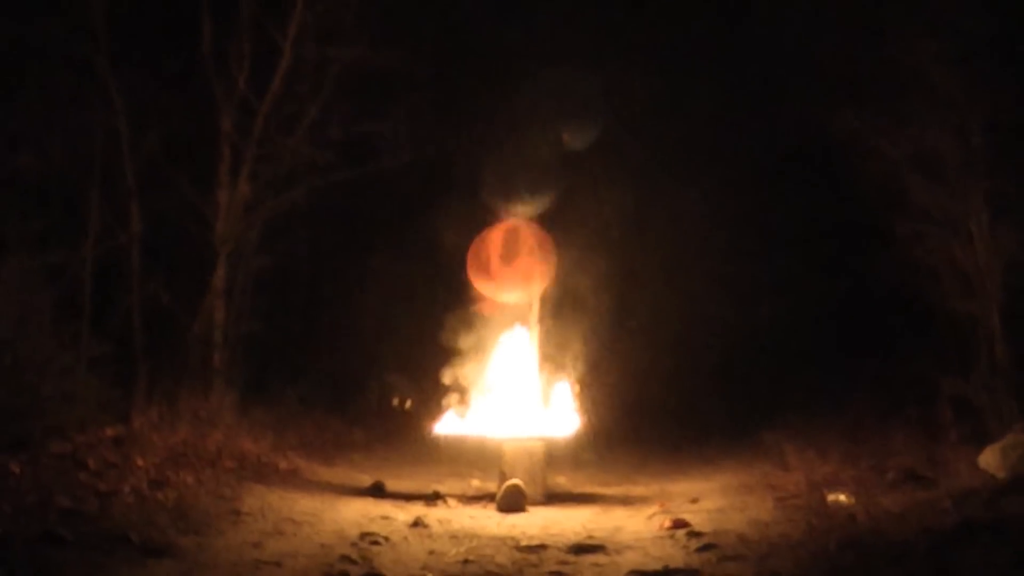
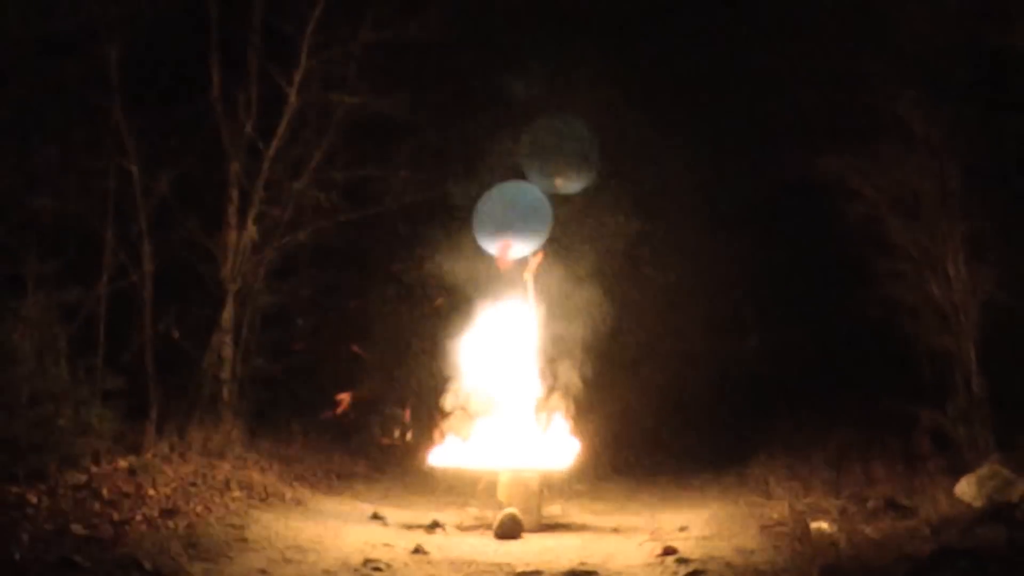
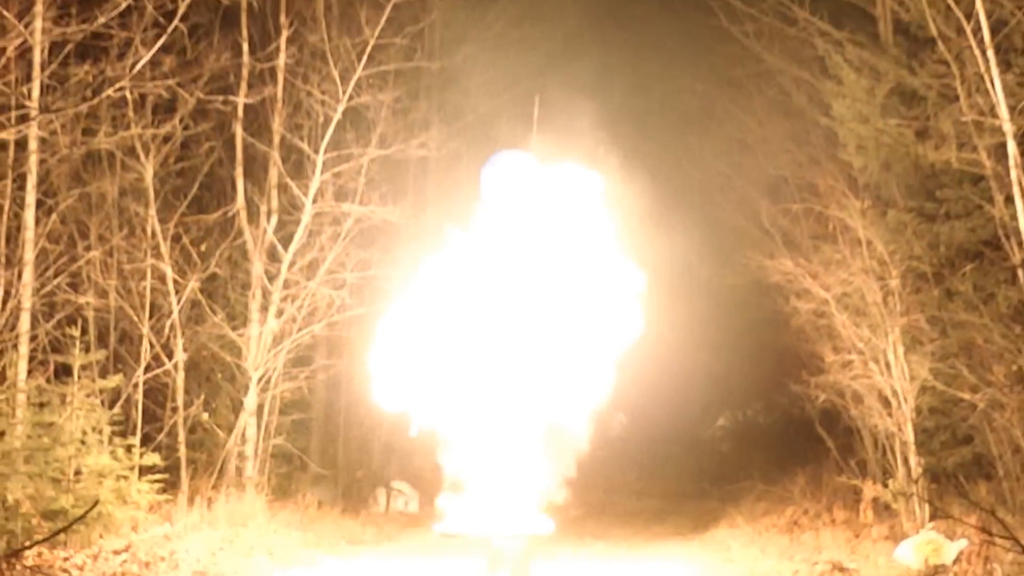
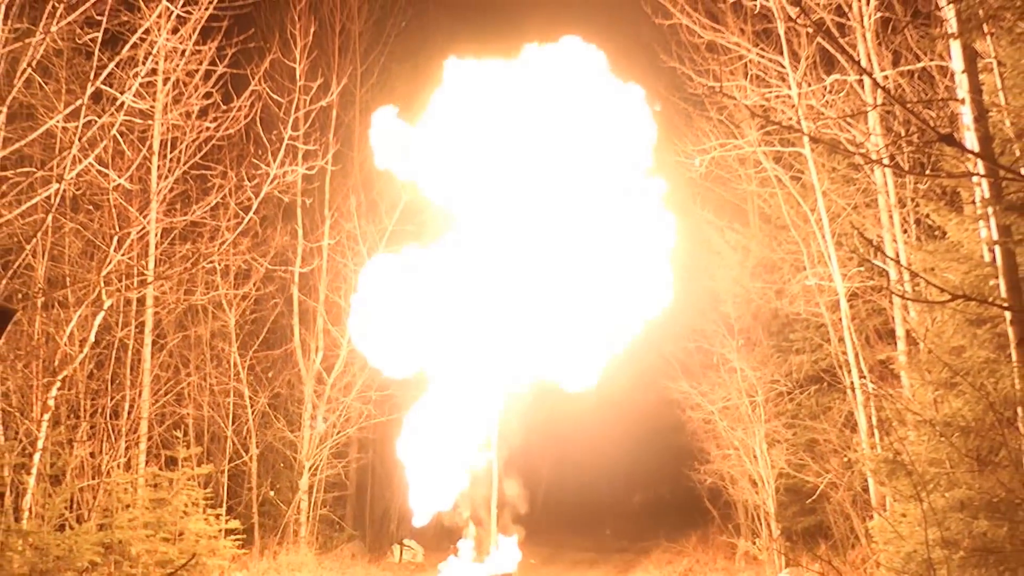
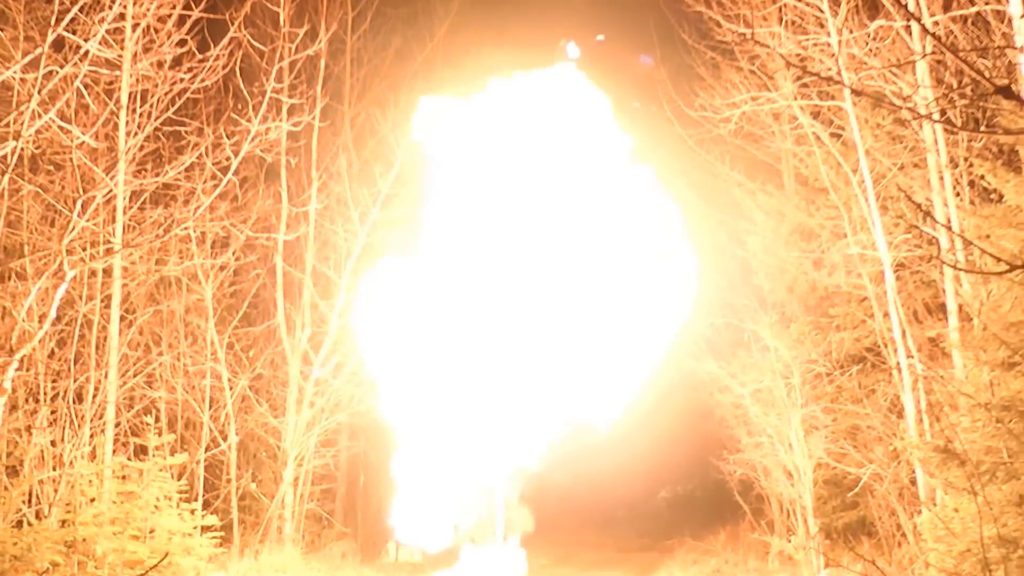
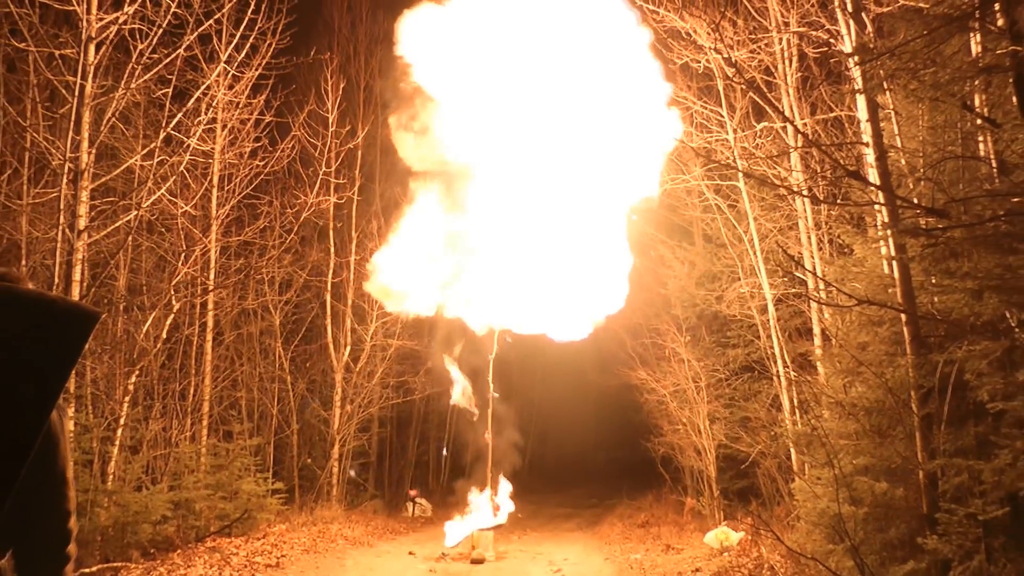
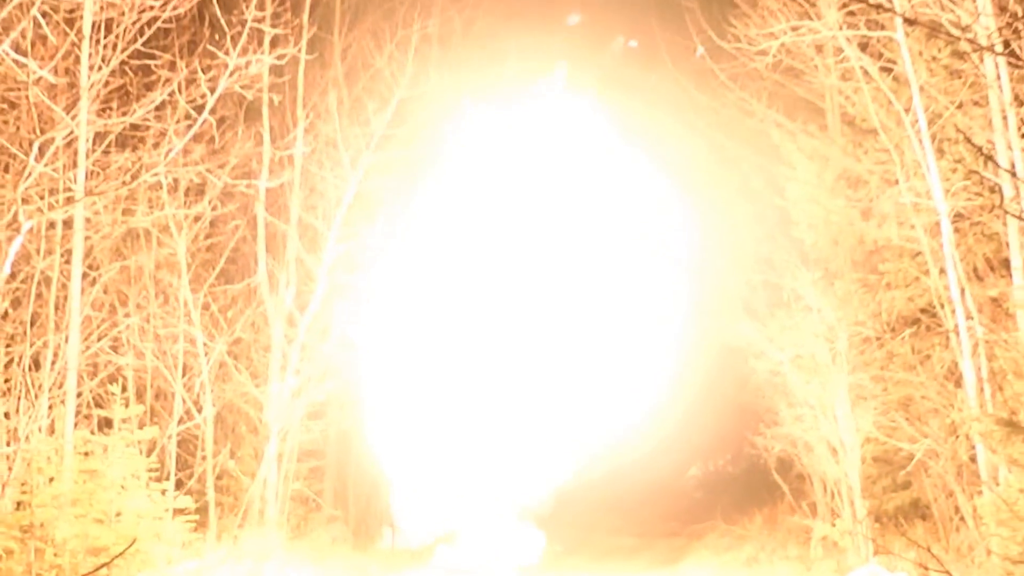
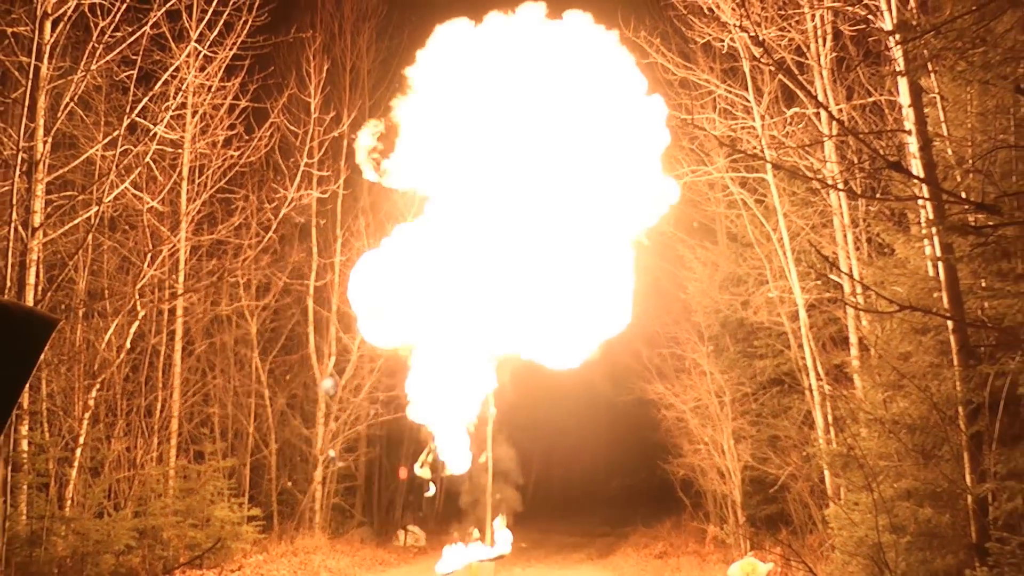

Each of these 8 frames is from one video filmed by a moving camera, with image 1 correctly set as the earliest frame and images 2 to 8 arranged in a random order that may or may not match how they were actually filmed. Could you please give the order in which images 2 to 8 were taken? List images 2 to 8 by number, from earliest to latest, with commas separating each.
2, 3, 7, 5, 4, 8, 6
